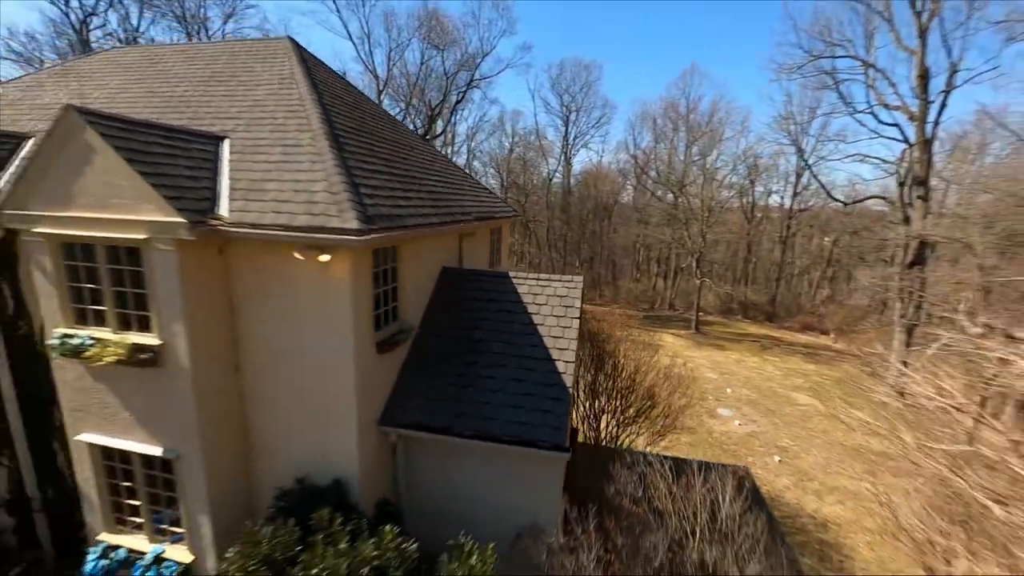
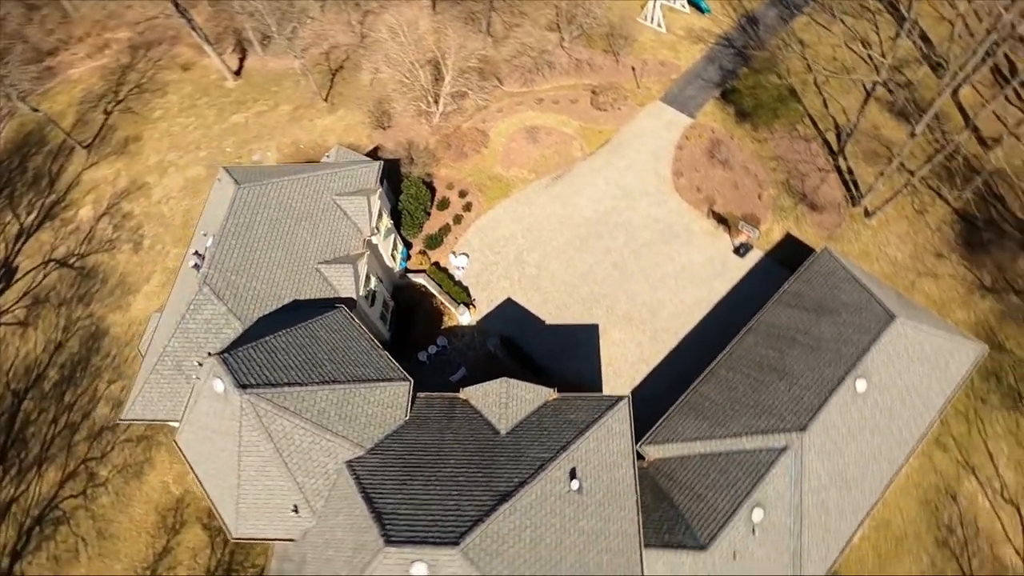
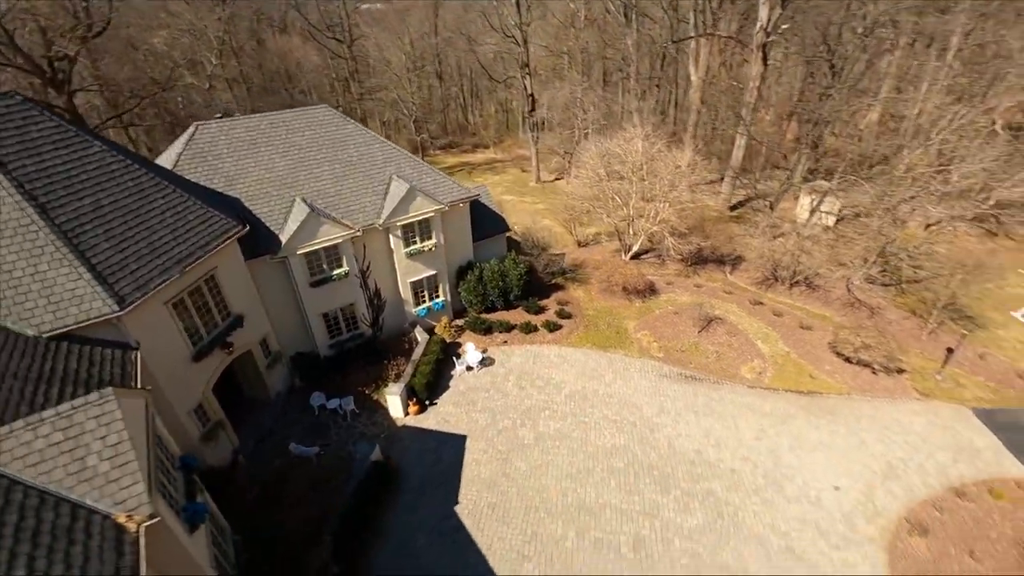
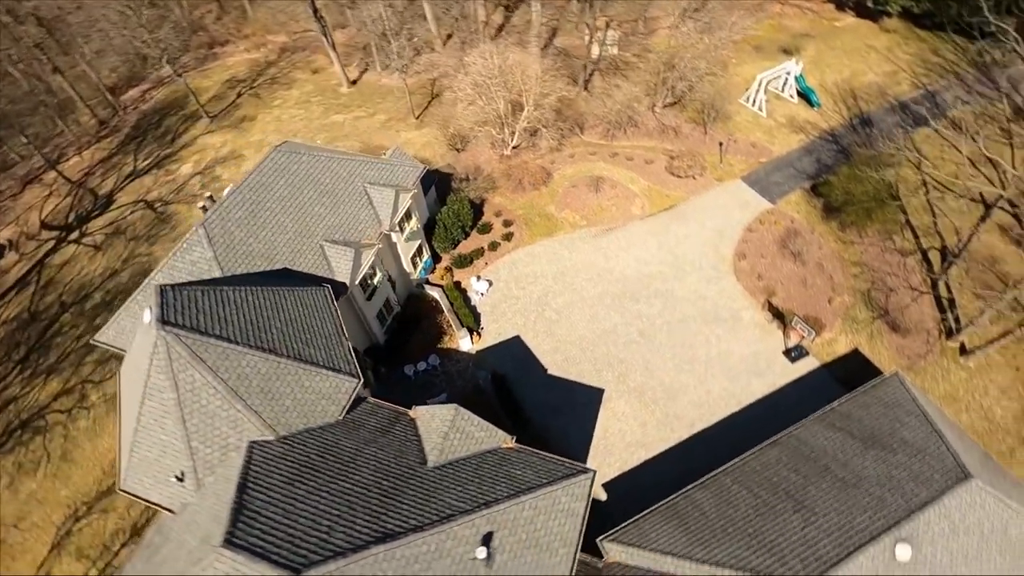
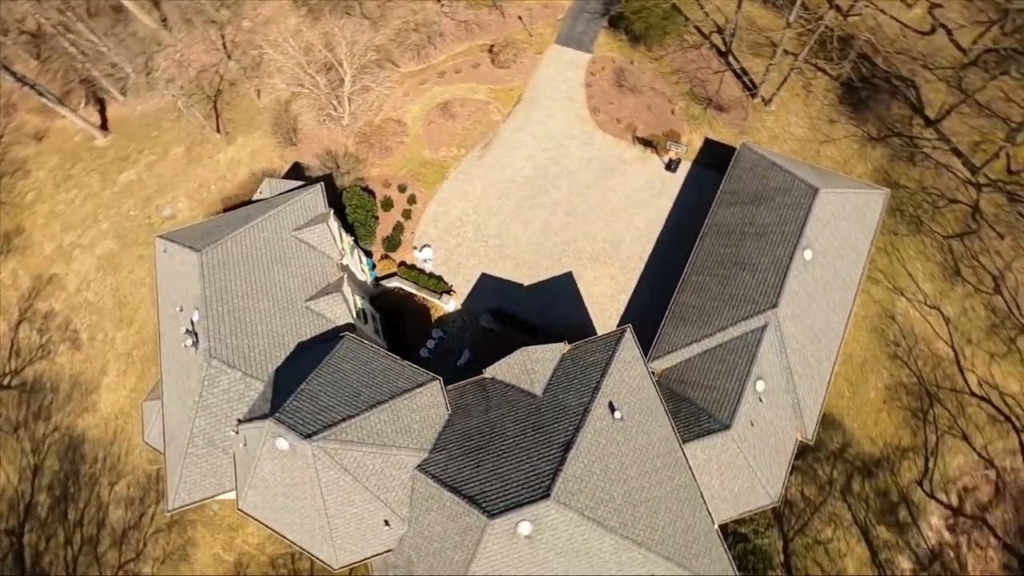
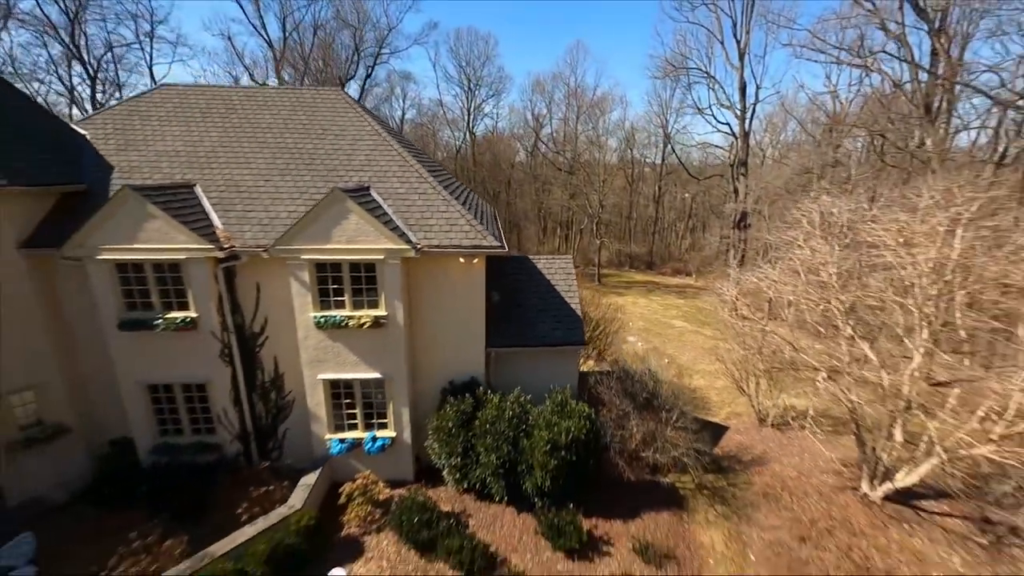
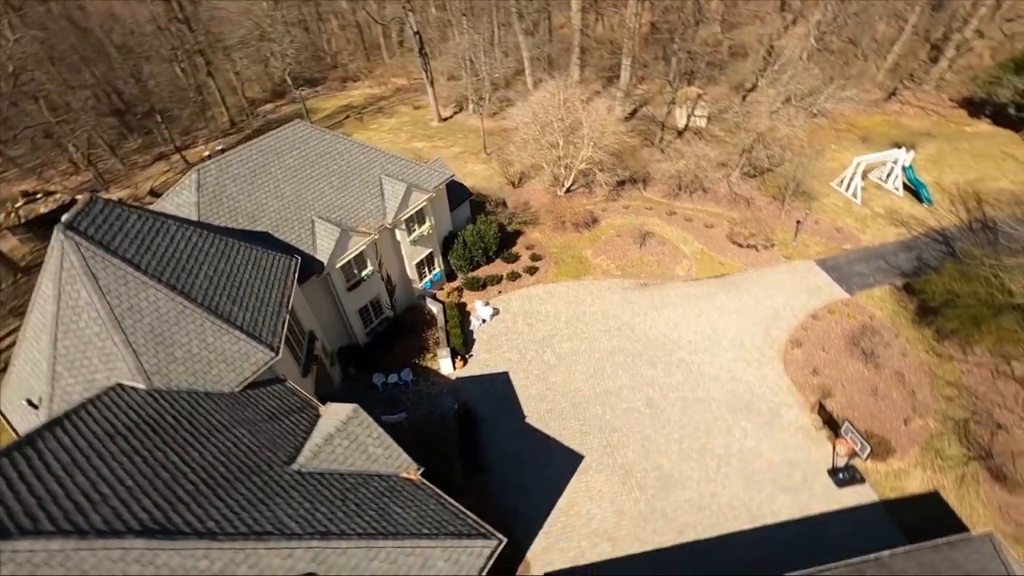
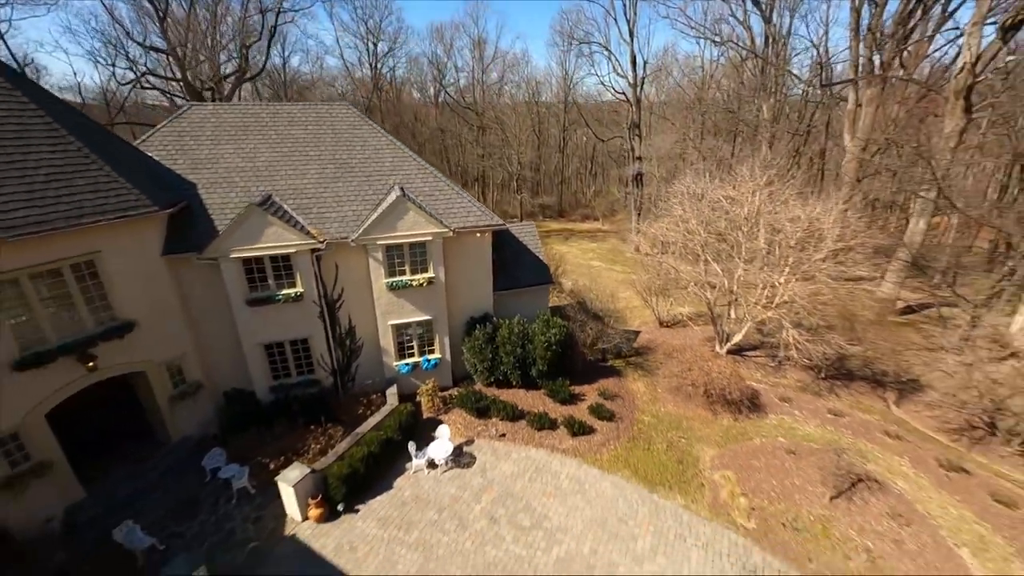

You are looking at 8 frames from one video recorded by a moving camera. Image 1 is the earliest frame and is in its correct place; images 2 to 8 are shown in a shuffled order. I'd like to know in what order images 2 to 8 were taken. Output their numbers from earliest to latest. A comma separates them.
6, 8, 3, 7, 4, 2, 5
